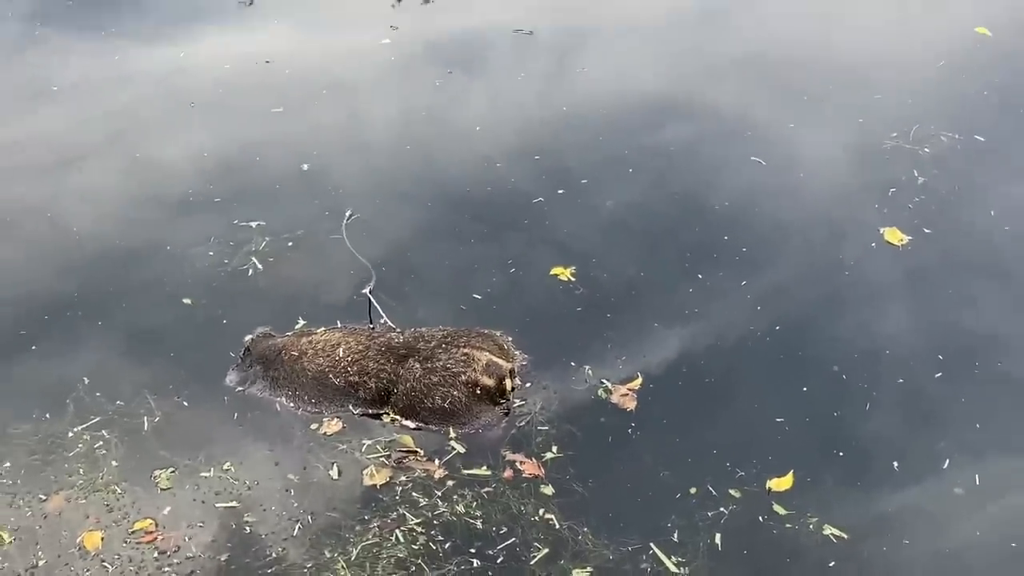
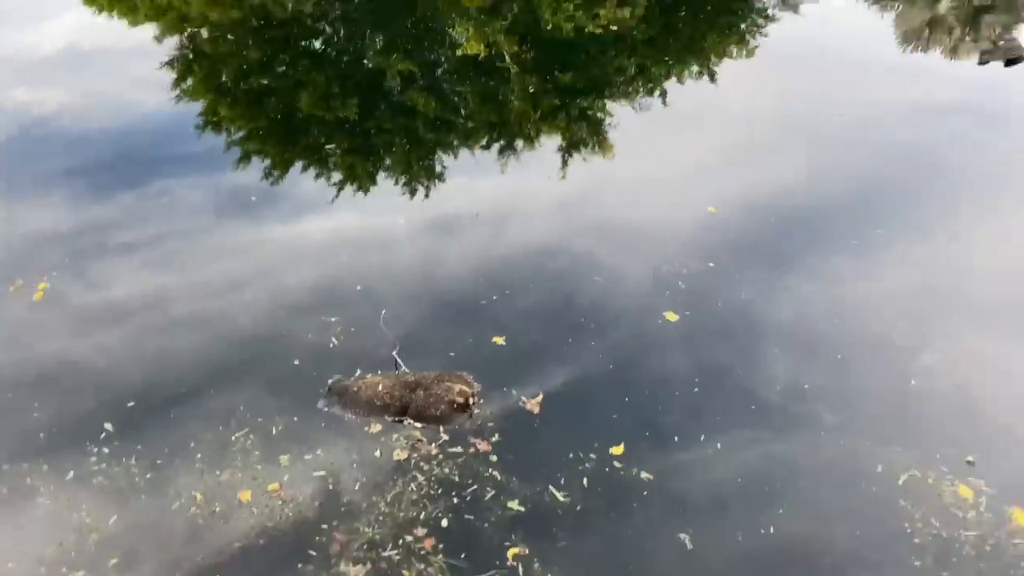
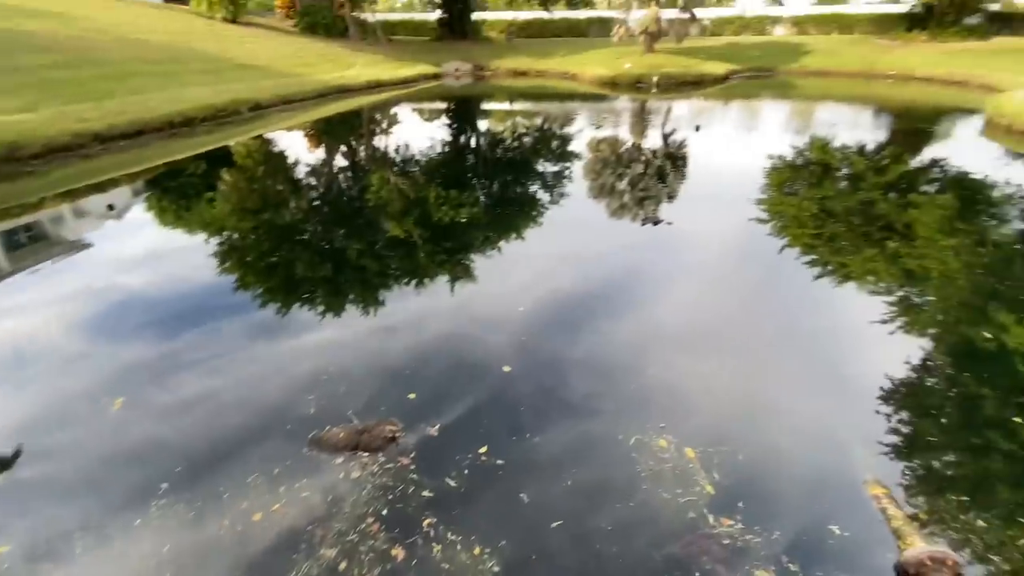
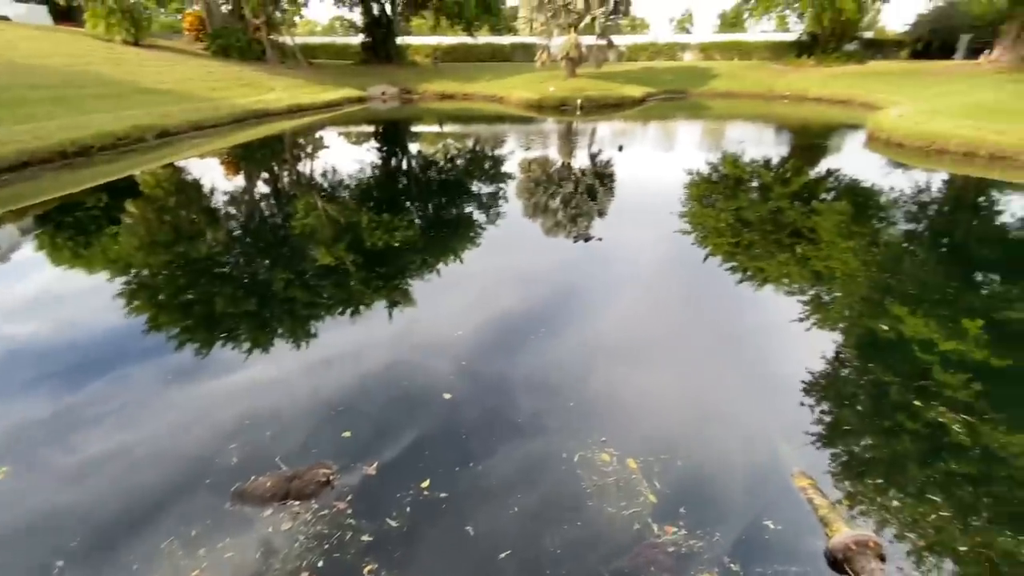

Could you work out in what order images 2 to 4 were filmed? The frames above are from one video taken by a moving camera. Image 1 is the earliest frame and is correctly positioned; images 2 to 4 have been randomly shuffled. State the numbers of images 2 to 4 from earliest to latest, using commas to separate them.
2, 3, 4
